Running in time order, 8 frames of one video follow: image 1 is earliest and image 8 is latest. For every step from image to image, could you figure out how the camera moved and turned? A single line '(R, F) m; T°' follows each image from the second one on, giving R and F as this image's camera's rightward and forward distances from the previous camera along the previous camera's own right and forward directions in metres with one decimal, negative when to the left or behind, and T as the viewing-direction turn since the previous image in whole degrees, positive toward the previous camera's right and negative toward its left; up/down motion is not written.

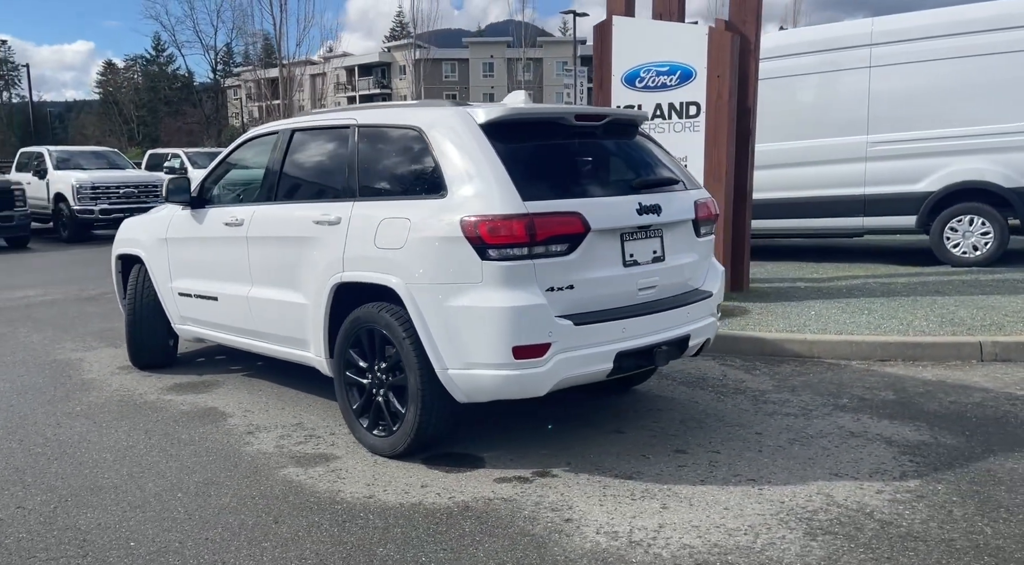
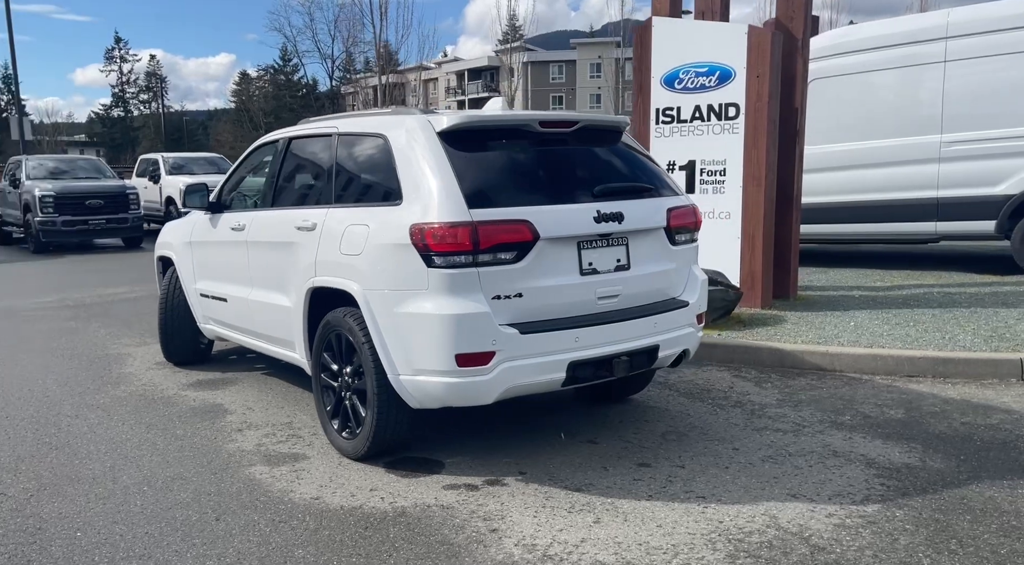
(+0.7, +0.1) m; -7°
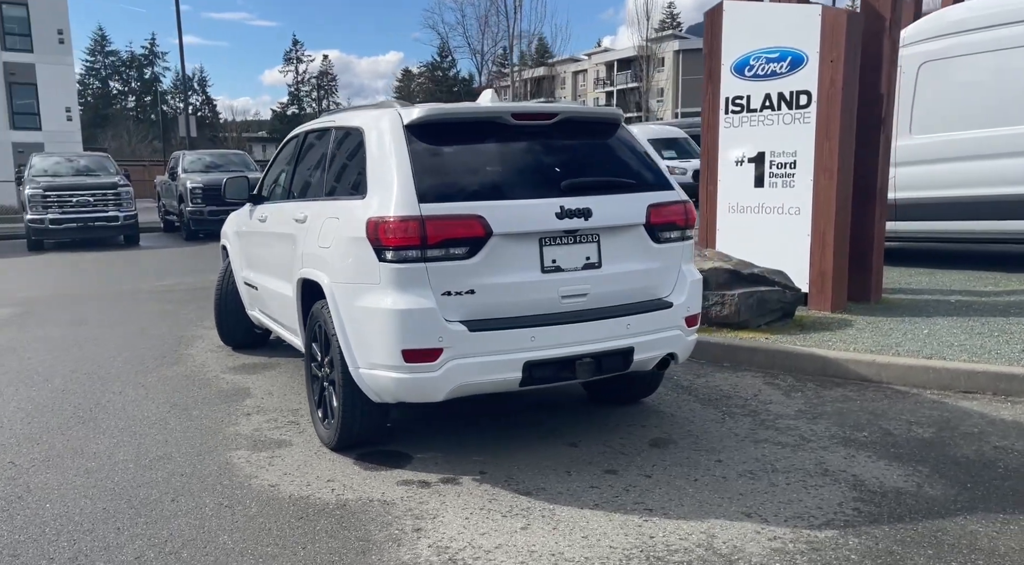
(+0.8, +0.2) m; -9°
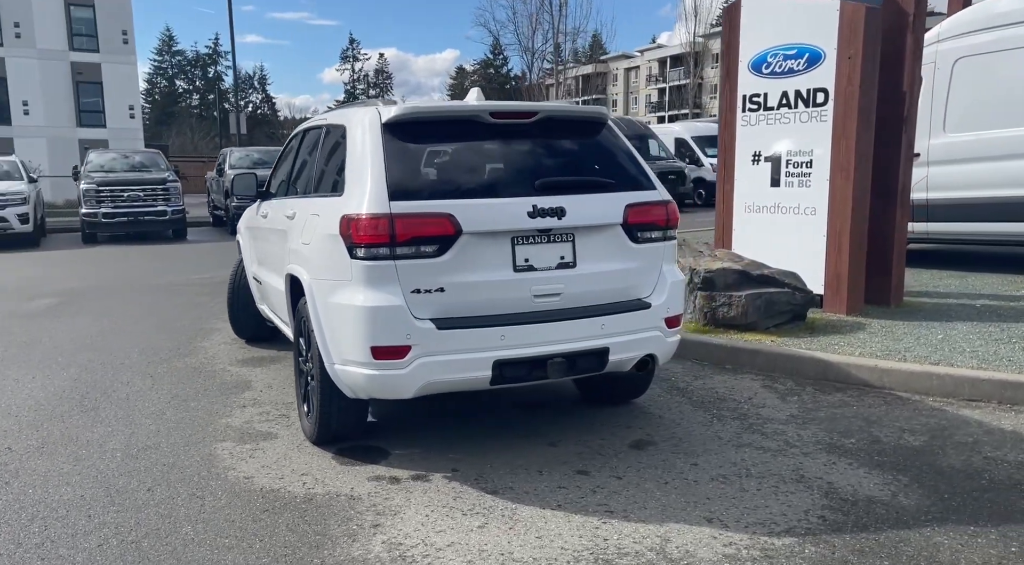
(+0.3, 0.0) m; -3°
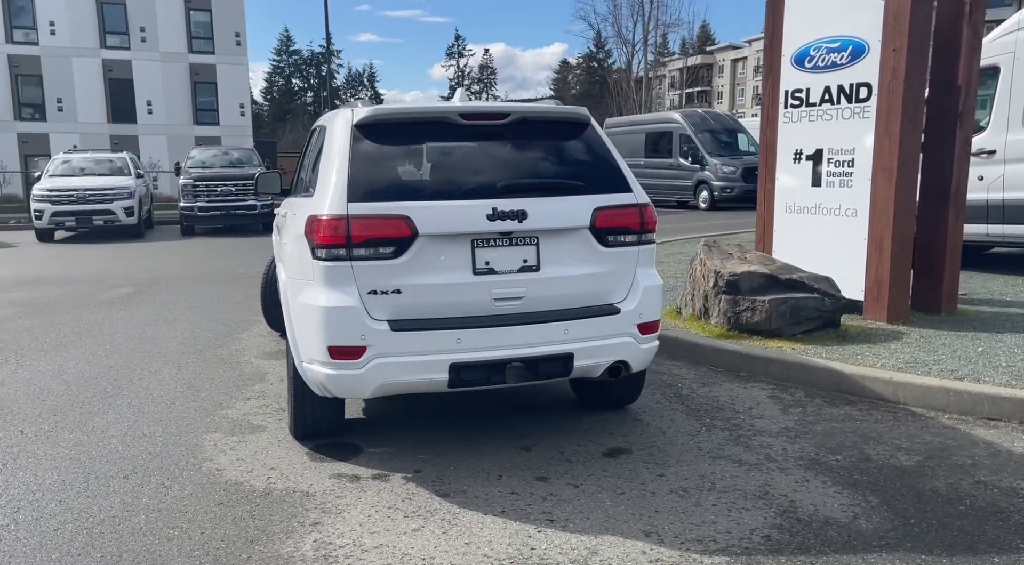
(+0.6, +0.1) m; -6°
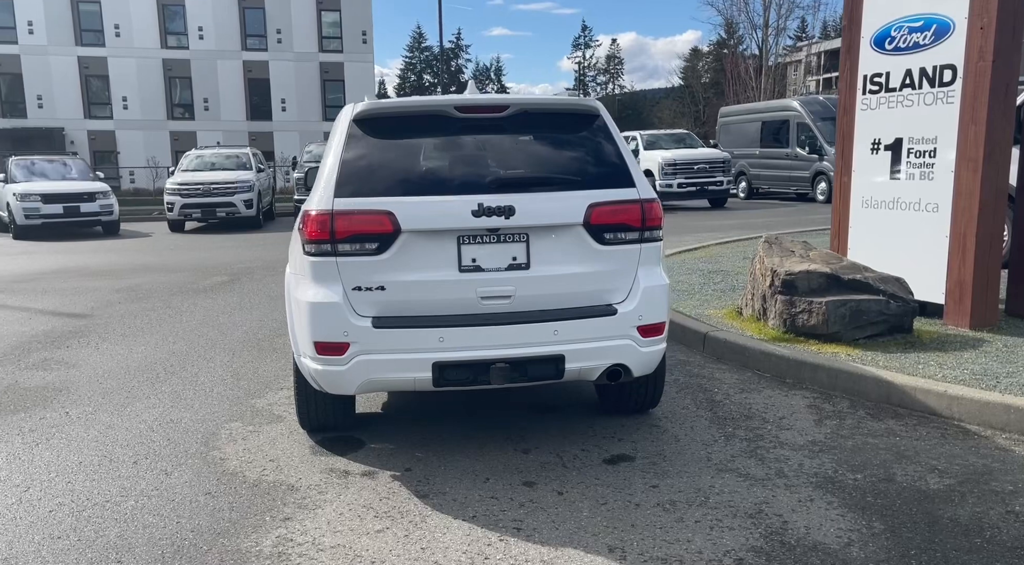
(+0.6, +0.2) m; -8°
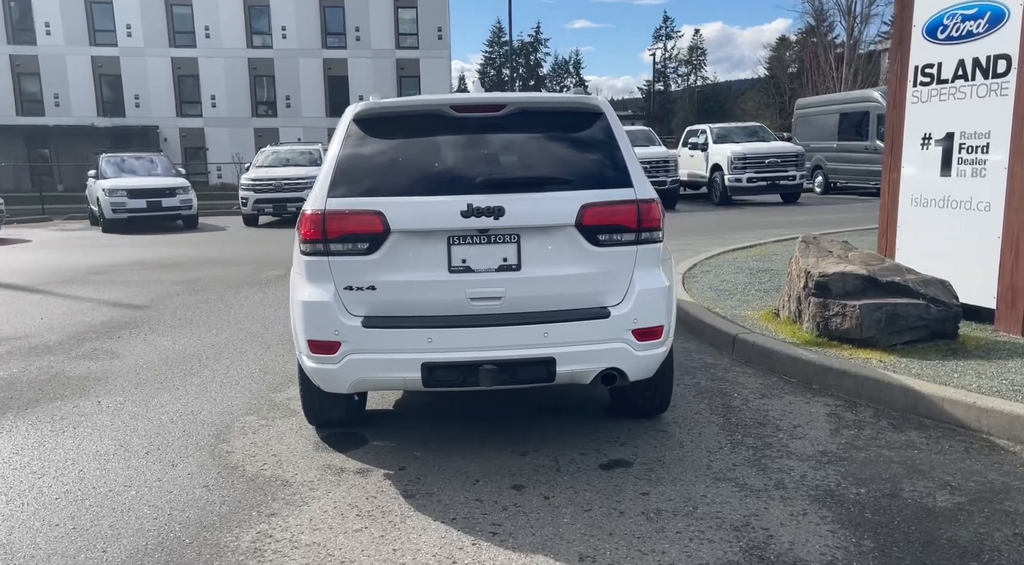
(+0.4, 0.0) m; -5°
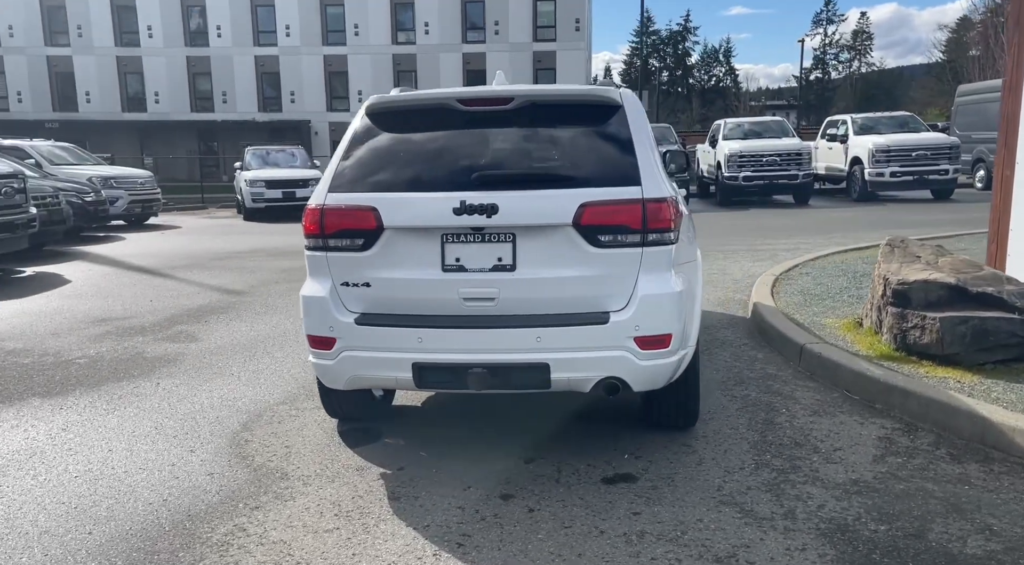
(+0.6, +0.2) m; -9°
